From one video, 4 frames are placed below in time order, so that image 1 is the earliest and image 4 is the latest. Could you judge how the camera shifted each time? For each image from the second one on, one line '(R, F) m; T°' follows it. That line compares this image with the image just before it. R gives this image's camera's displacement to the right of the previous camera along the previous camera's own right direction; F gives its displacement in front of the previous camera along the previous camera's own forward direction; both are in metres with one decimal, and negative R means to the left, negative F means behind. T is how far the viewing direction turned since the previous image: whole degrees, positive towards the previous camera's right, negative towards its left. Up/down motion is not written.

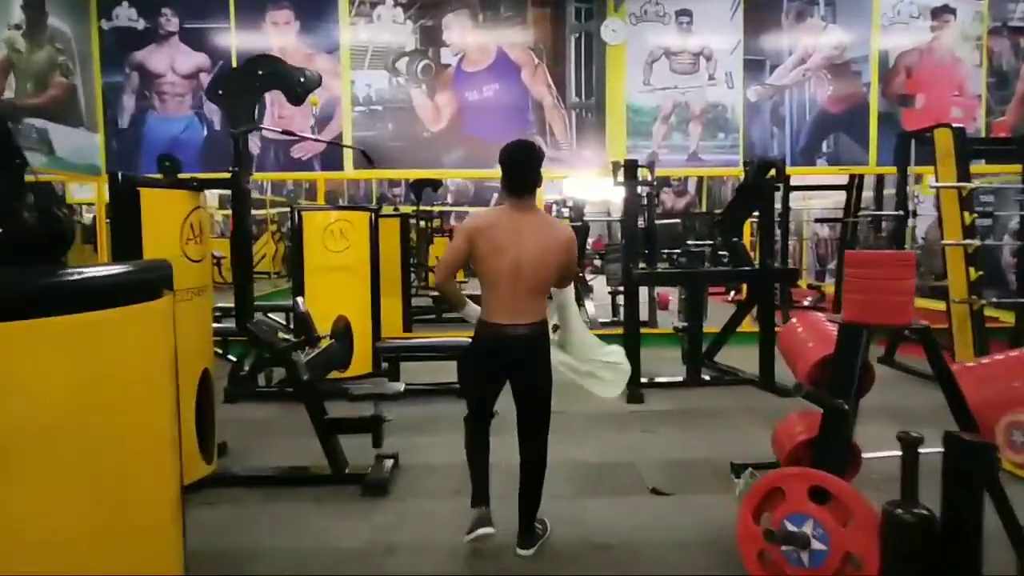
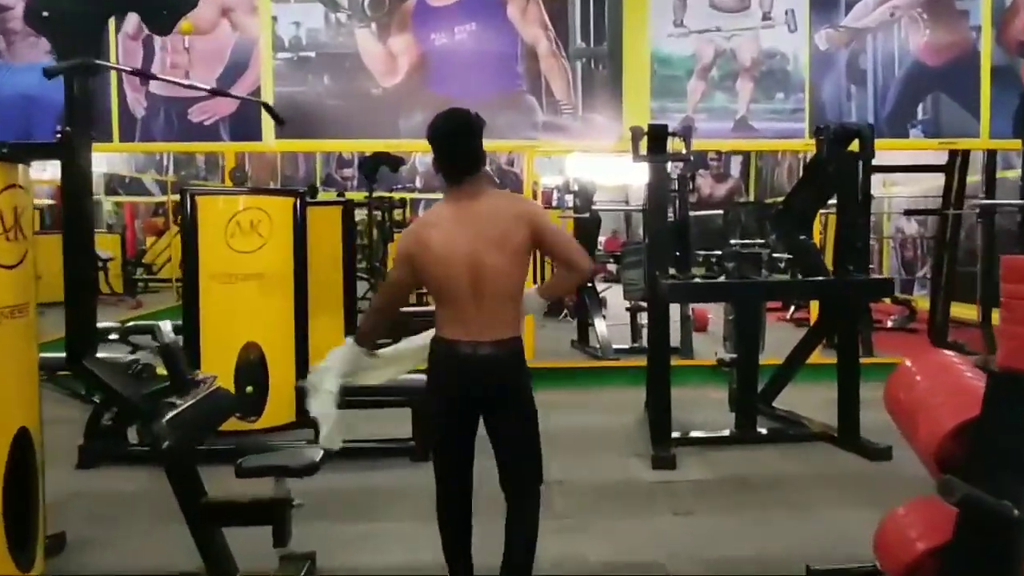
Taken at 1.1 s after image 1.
(+0.2, +2.1) m; -1°
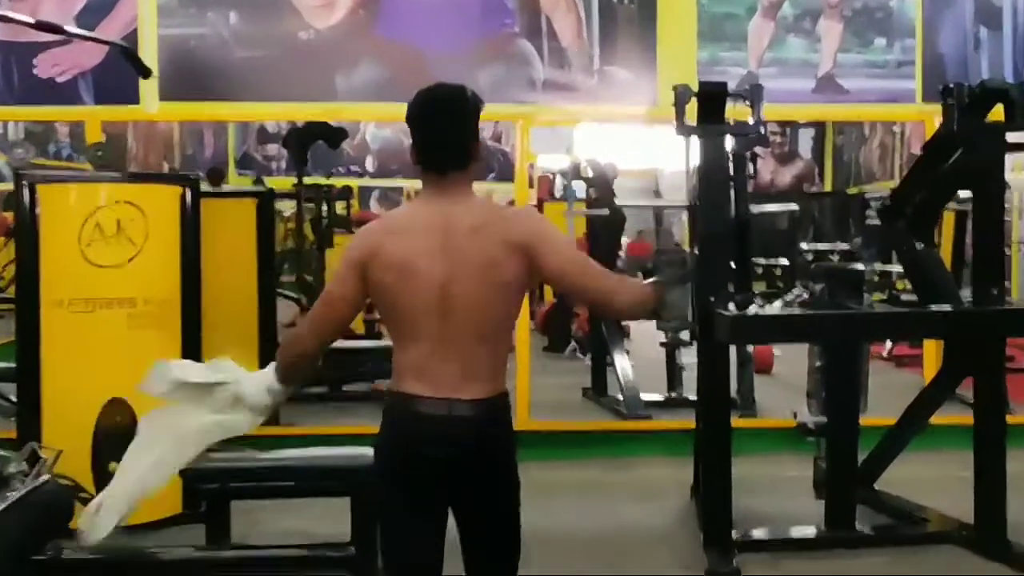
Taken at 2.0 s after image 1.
(+0.1, +1.7) m; 0°
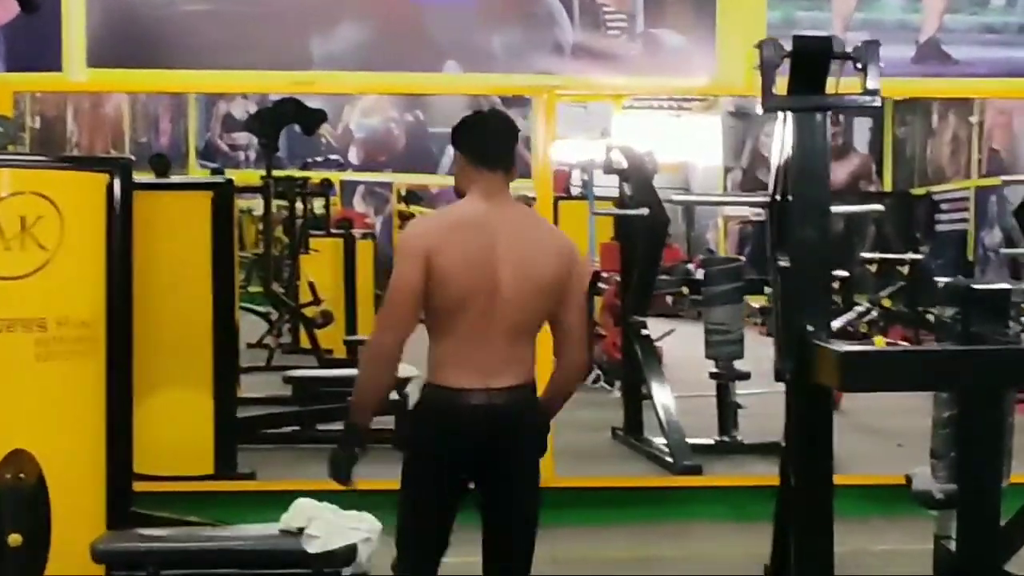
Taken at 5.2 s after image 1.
(-0.1, +0.9) m; 0°
